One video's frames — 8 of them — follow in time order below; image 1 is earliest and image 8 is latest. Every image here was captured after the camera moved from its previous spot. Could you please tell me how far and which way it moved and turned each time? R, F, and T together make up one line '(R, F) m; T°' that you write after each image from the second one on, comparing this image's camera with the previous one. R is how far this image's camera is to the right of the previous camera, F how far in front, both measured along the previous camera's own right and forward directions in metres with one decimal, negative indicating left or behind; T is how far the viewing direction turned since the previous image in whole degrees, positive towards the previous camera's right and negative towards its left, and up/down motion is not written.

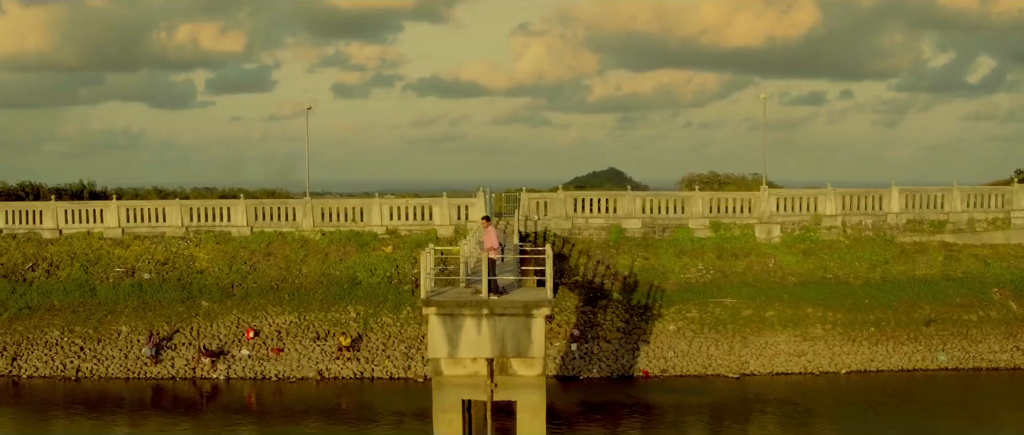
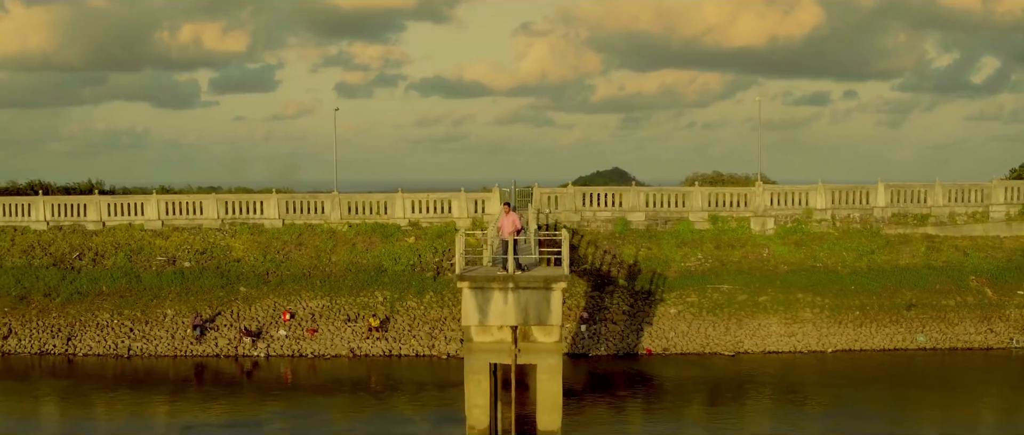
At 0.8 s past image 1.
(-0.2, -2.2) m; 0°
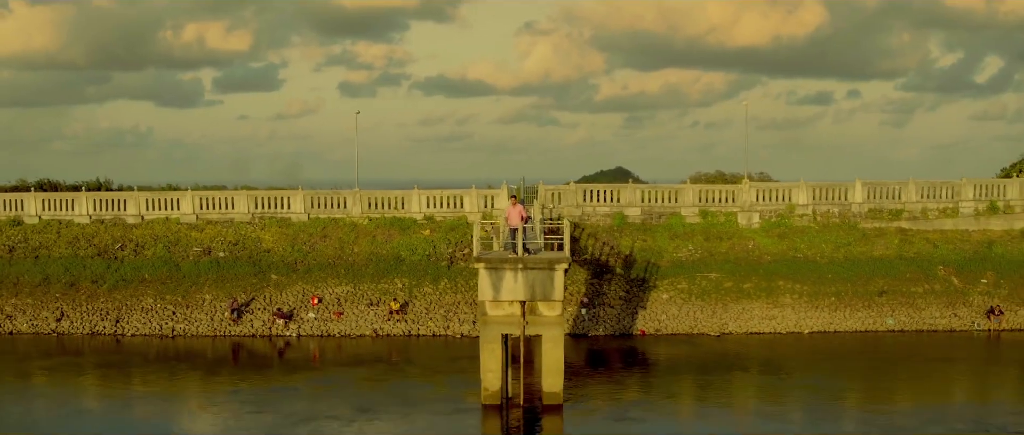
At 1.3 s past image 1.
(-0.1, -2.7) m; 0°
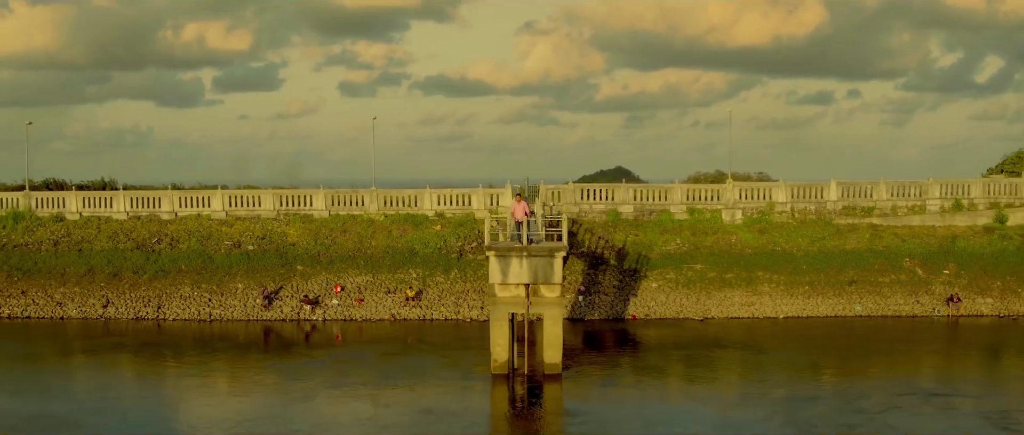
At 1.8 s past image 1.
(-0.1, -3.1) m; 0°
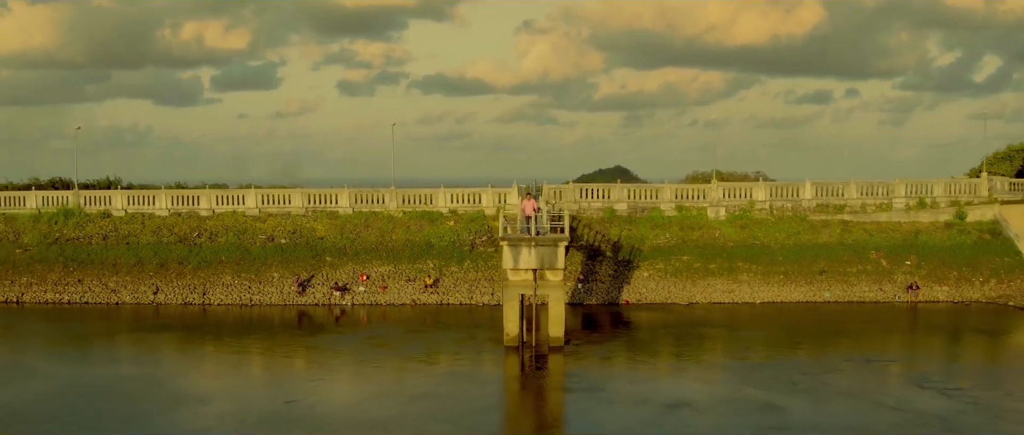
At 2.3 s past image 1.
(-0.2, -3.9) m; 0°
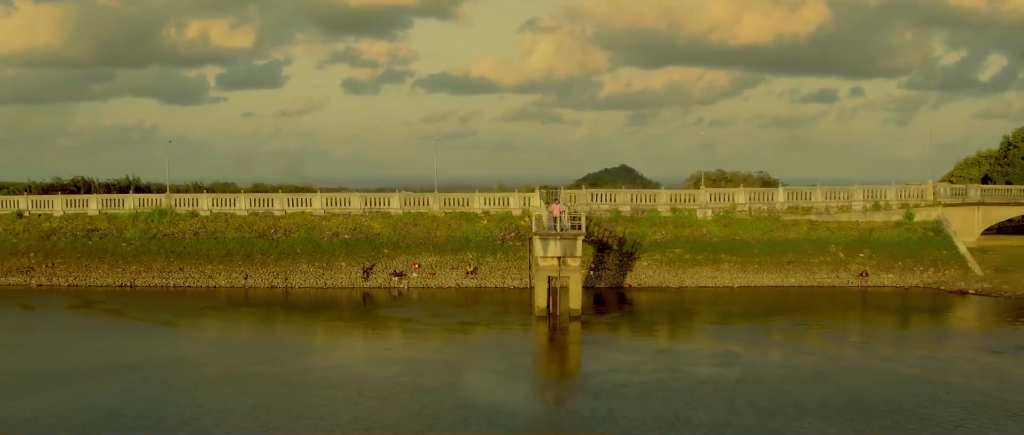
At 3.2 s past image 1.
(-0.6, -8.3) m; 0°
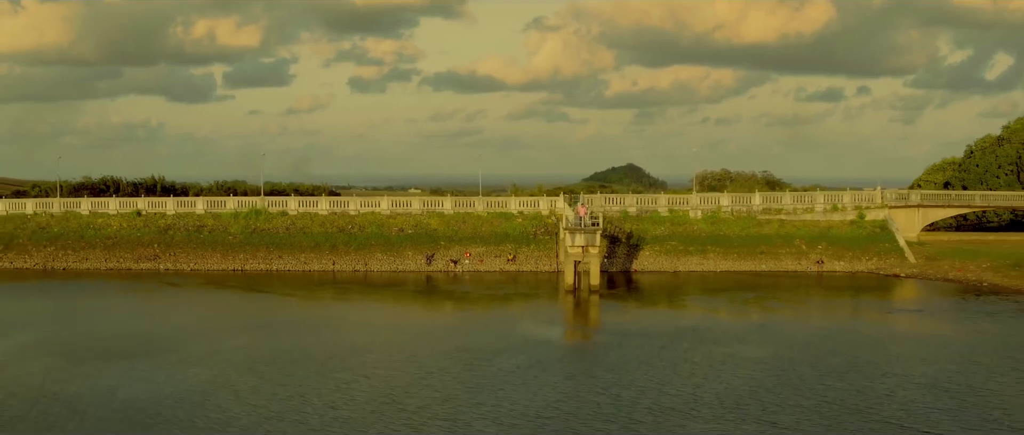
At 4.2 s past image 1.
(-1.0, -12.2) m; 0°
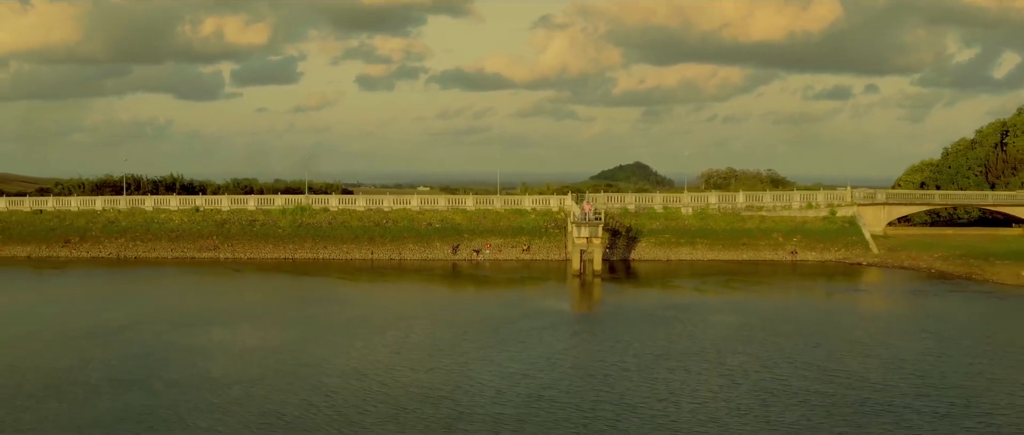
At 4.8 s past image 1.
(-0.3, -8.8) m; 0°
